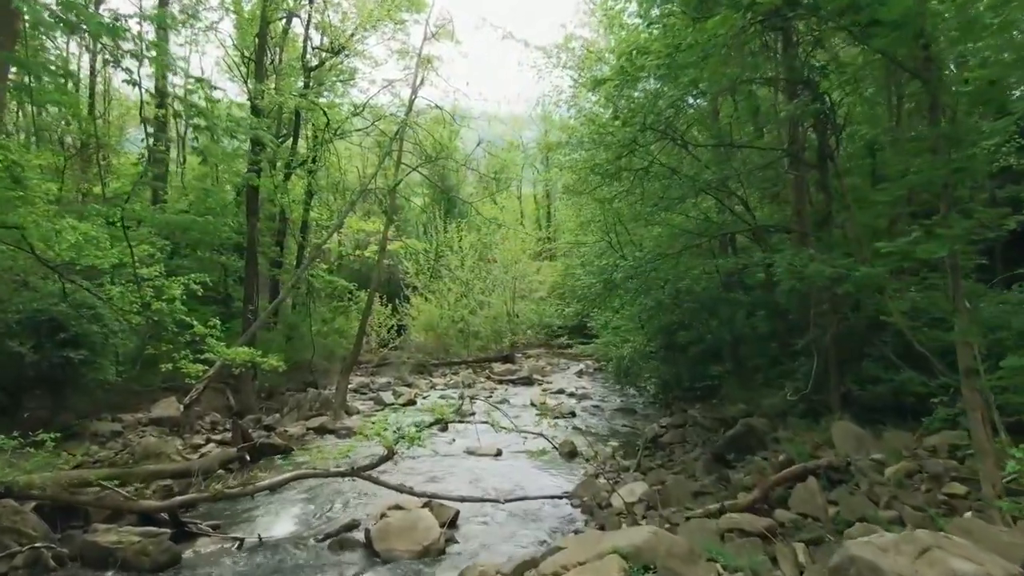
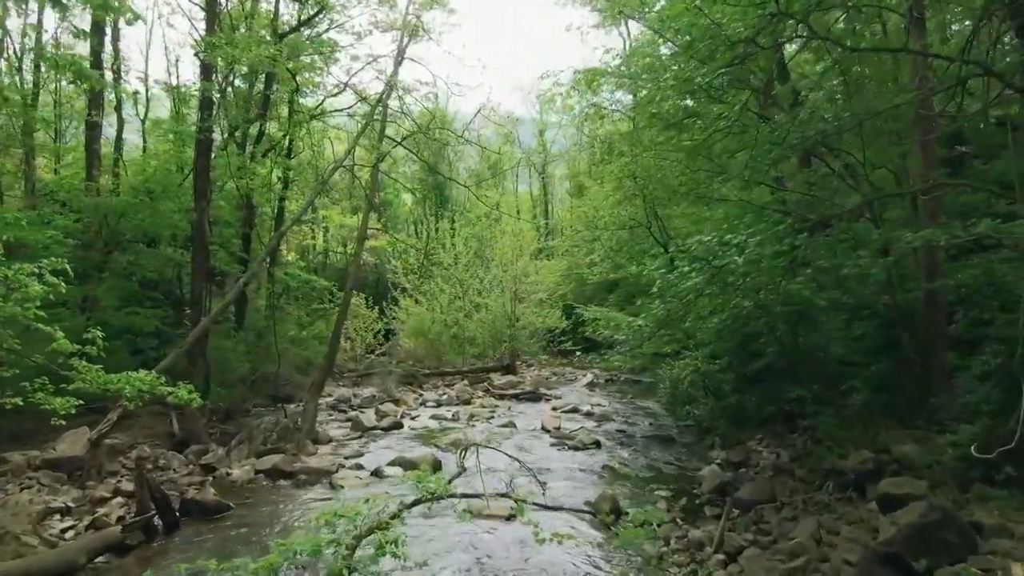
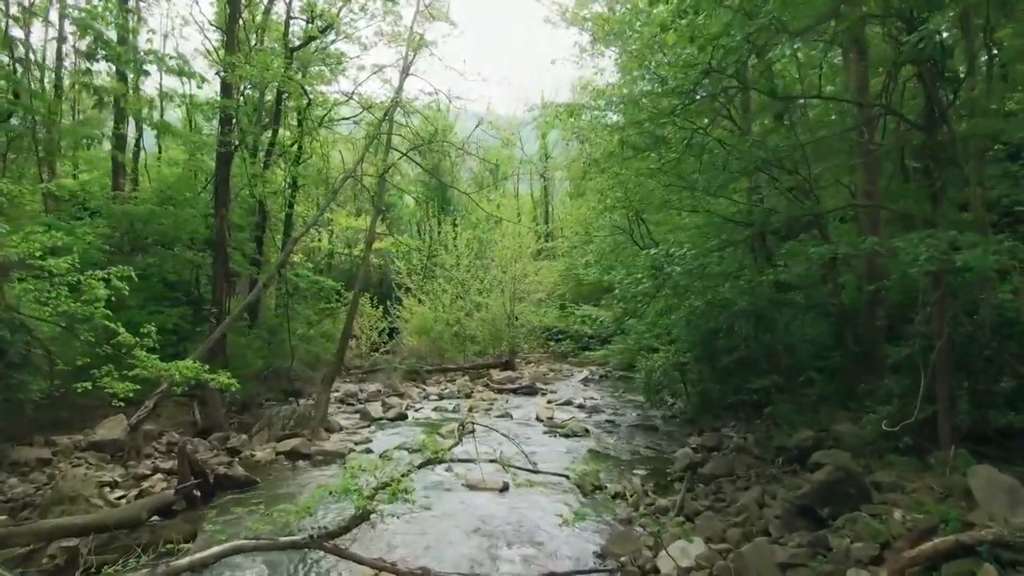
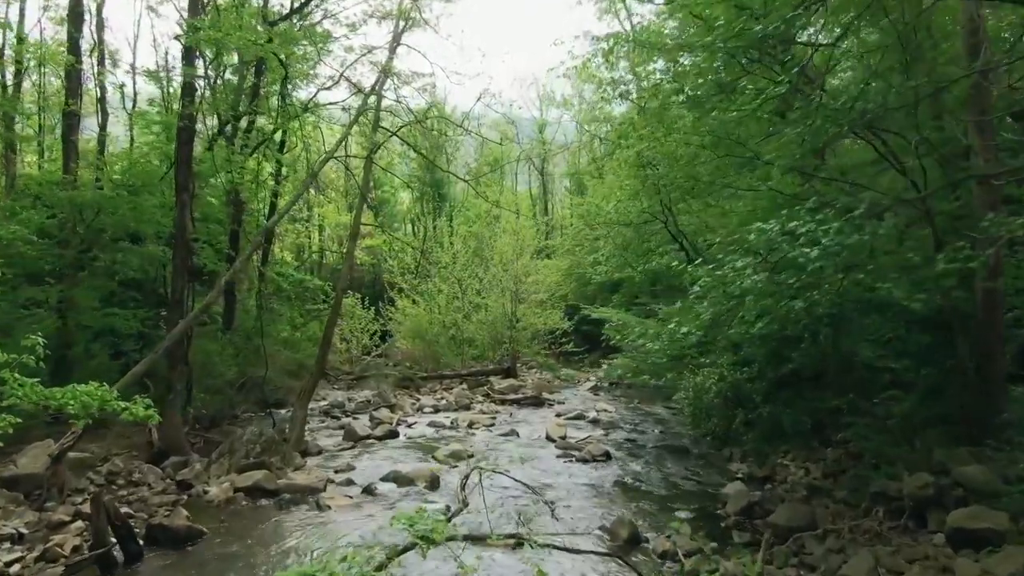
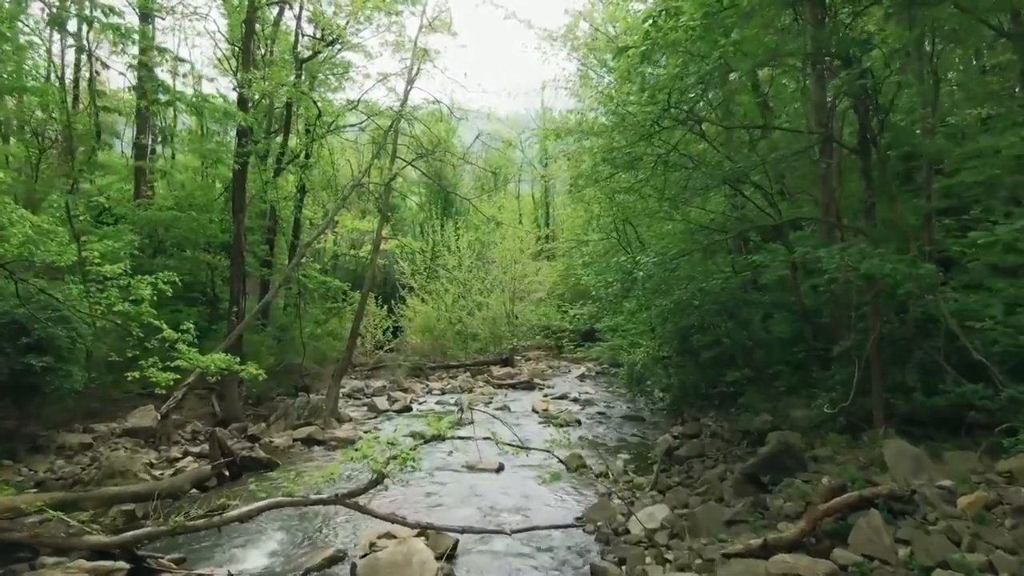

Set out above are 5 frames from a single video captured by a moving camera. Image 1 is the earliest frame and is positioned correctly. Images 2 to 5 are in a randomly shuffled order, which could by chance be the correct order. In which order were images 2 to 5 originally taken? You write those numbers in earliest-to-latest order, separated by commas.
5, 3, 2, 4
